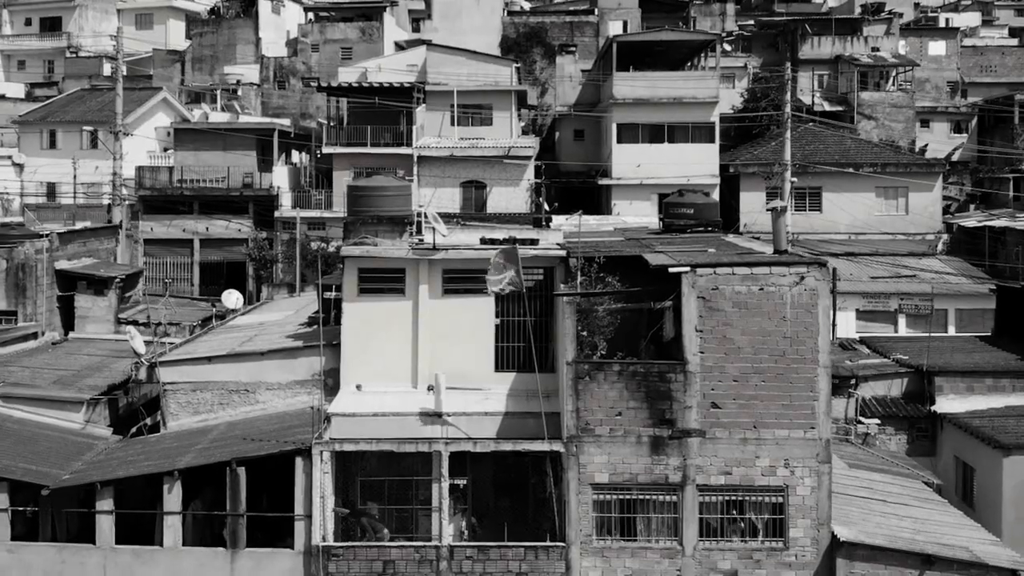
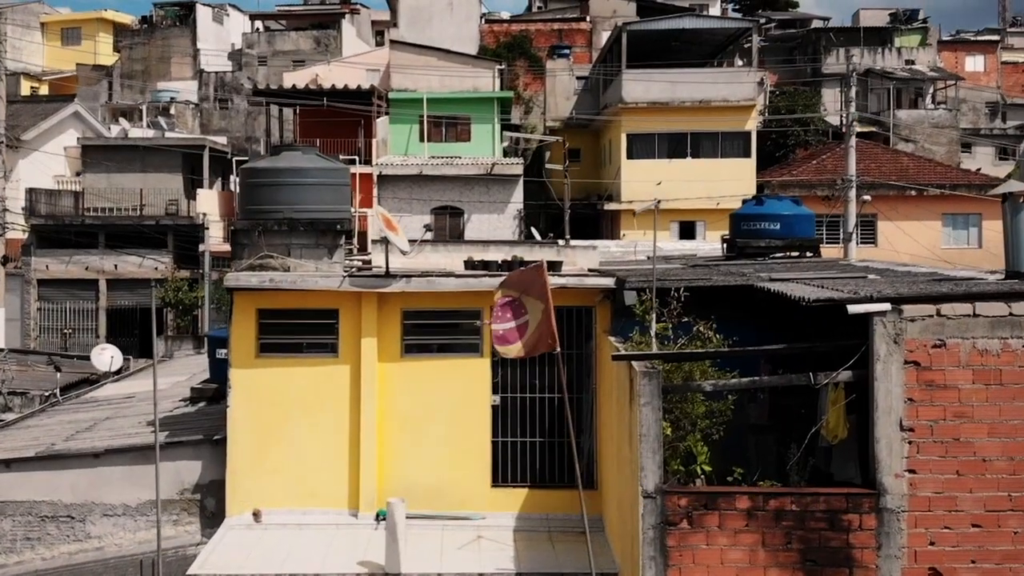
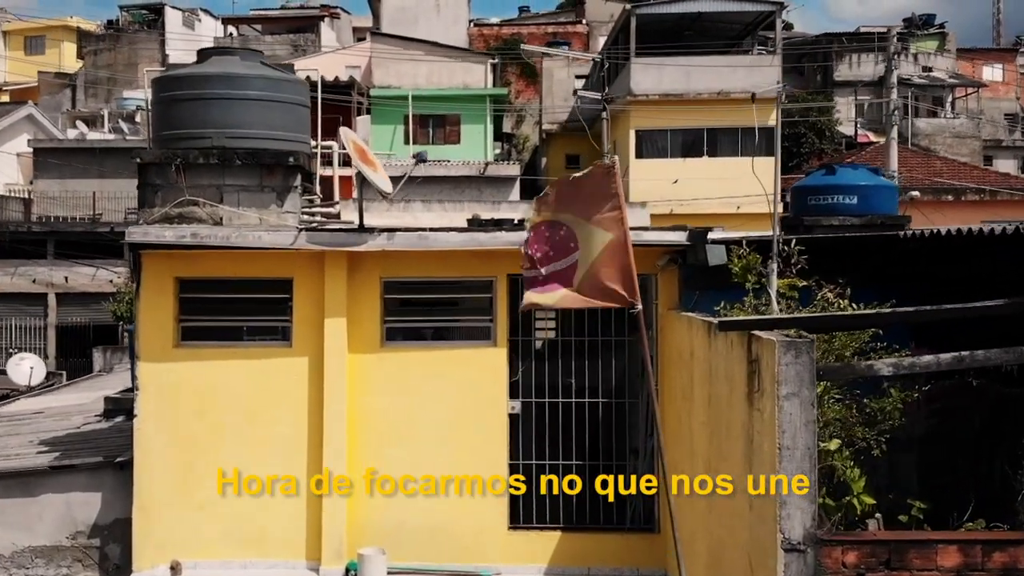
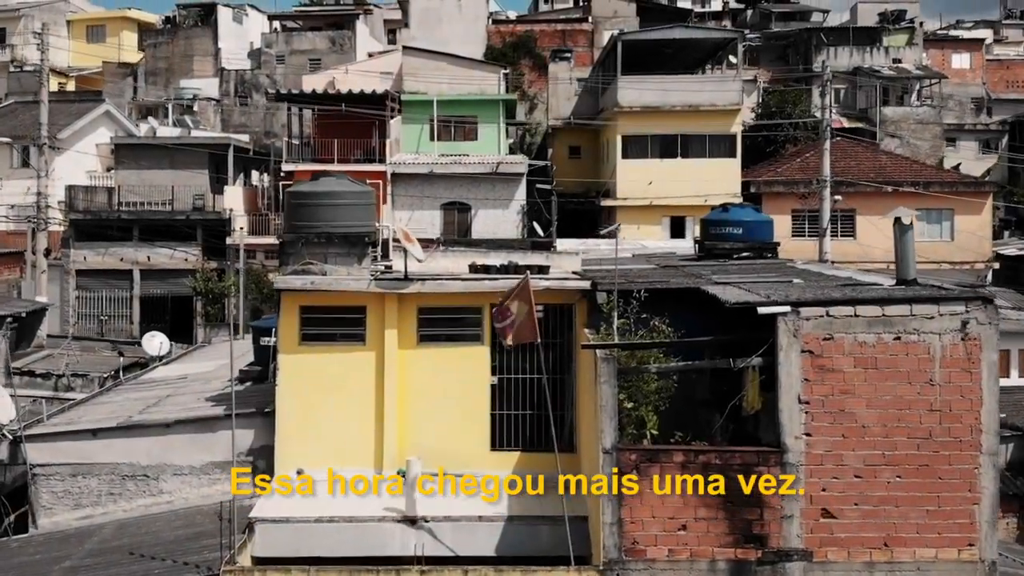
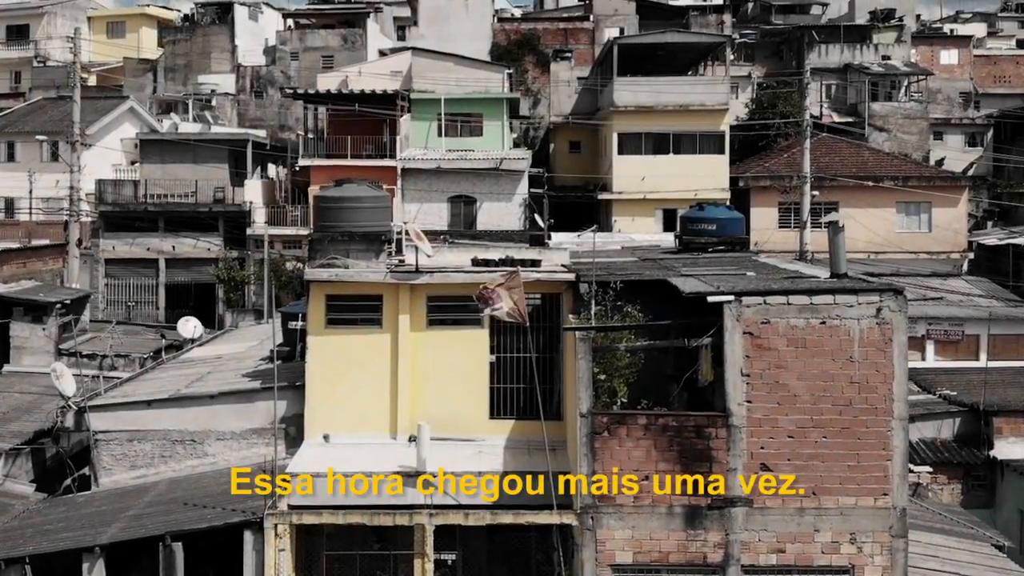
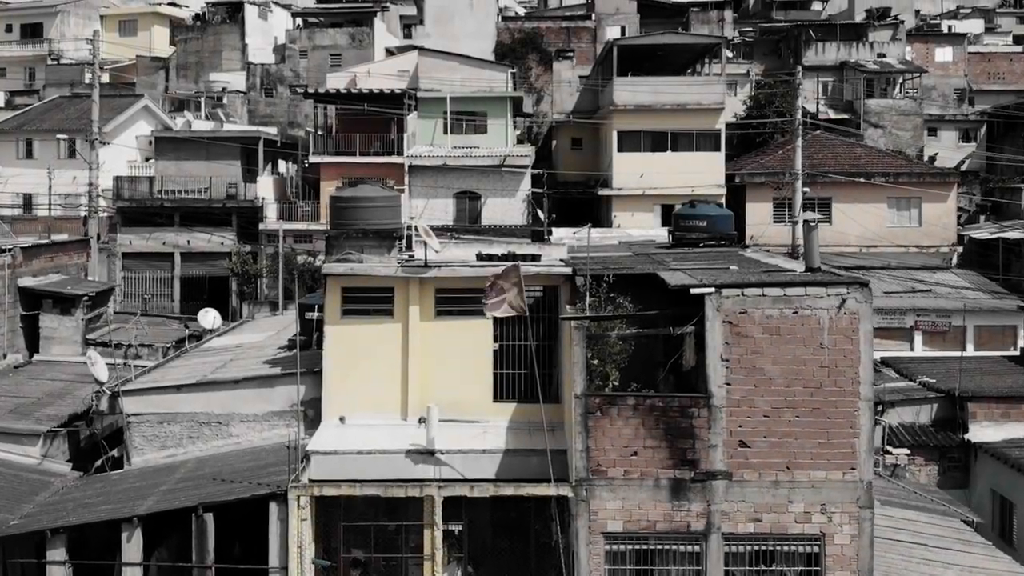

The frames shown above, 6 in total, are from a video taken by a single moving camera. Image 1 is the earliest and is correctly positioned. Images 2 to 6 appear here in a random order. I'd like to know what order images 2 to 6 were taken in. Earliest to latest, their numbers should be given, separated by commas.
6, 5, 4, 2, 3
